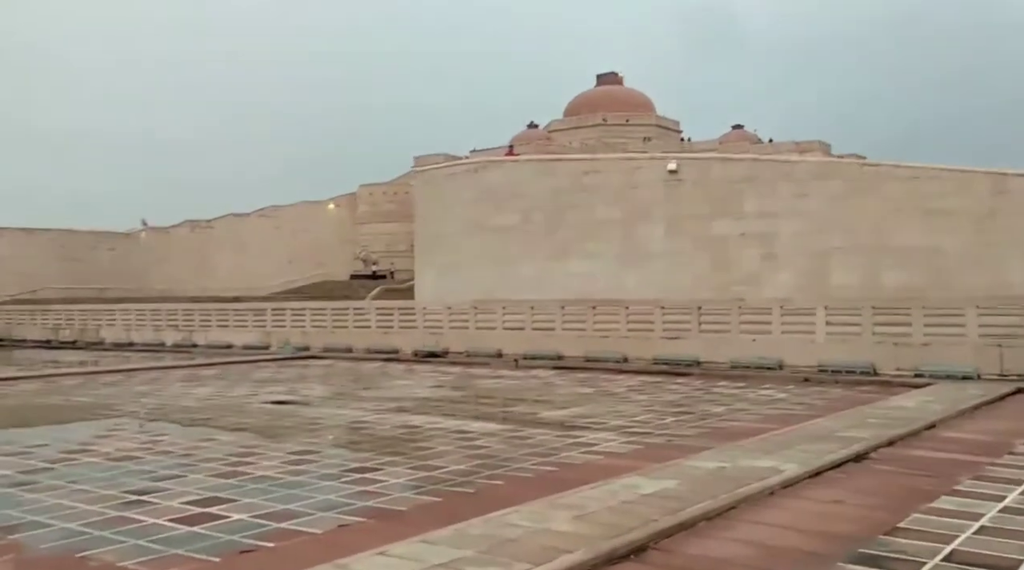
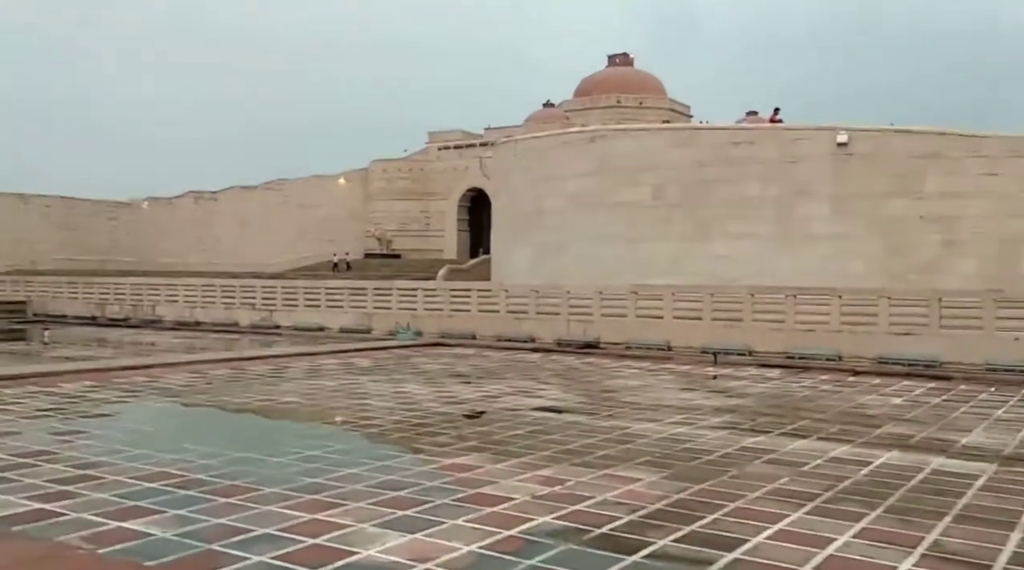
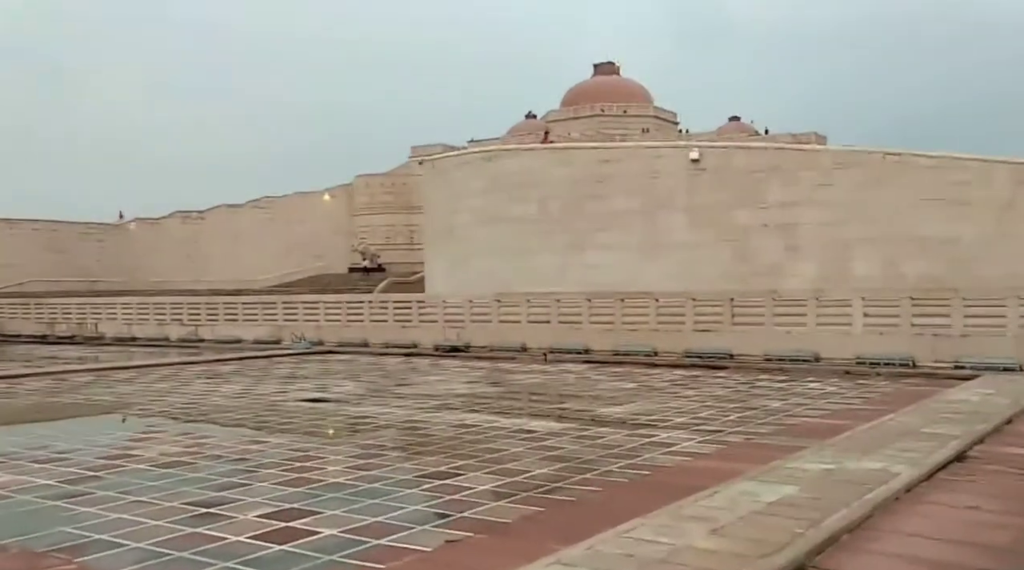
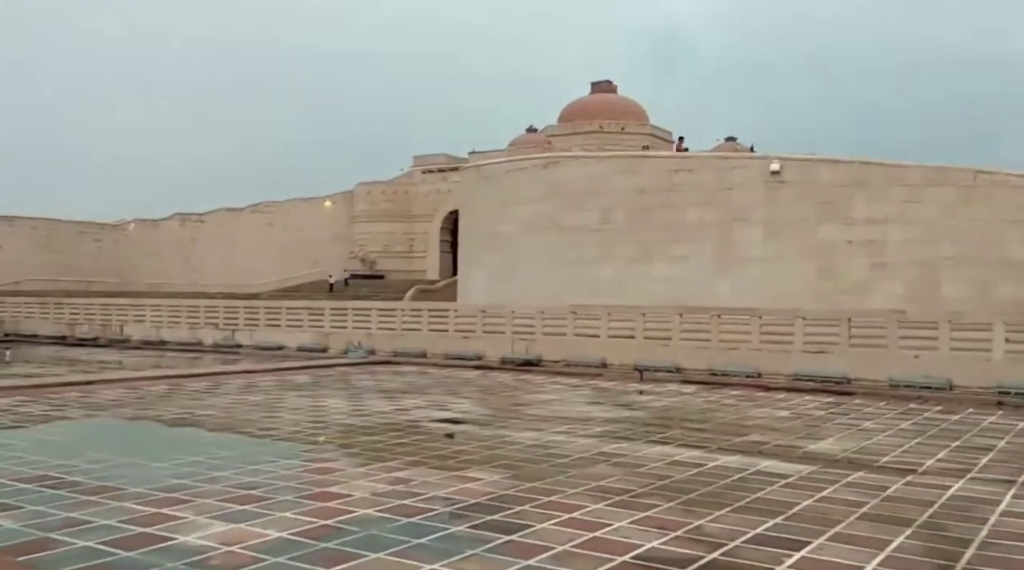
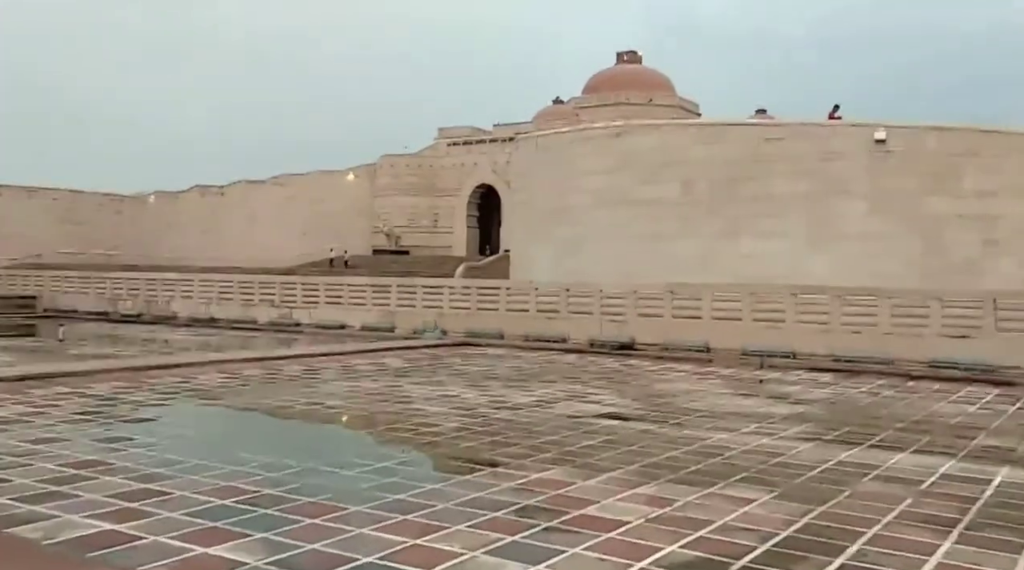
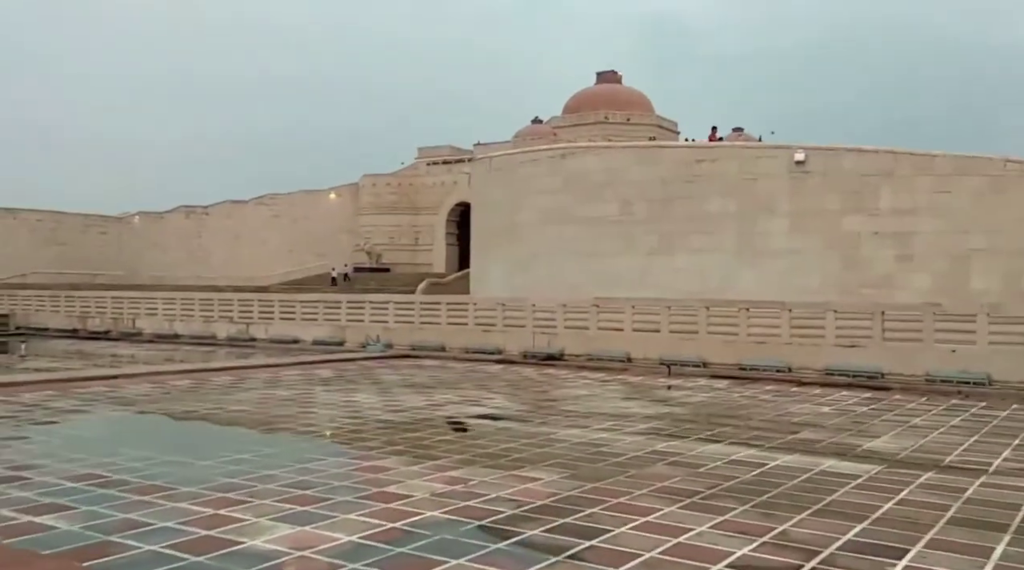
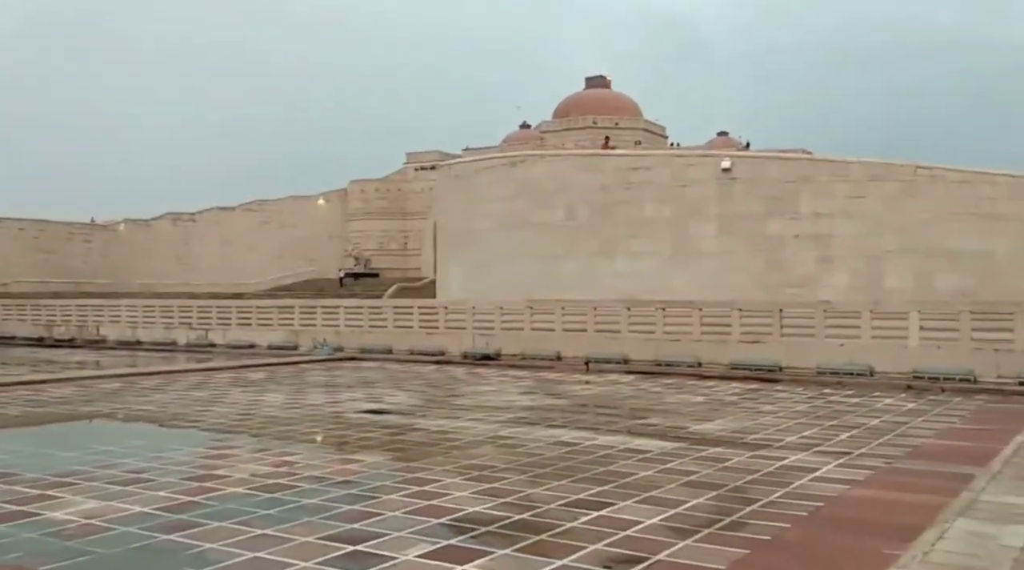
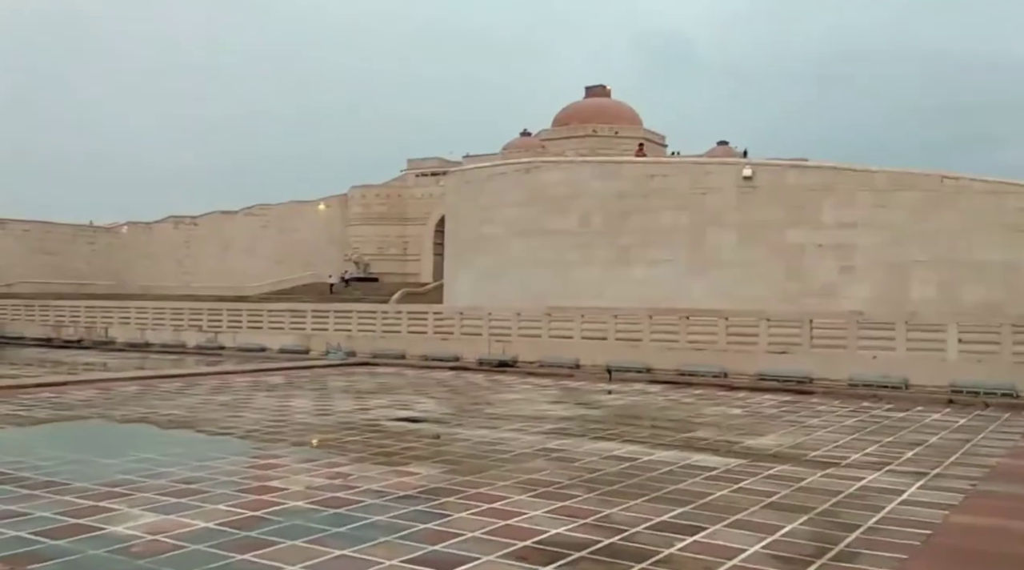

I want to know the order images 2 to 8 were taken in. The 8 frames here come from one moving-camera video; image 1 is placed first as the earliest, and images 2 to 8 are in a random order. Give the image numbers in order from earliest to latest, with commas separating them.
3, 7, 8, 4, 6, 2, 5
